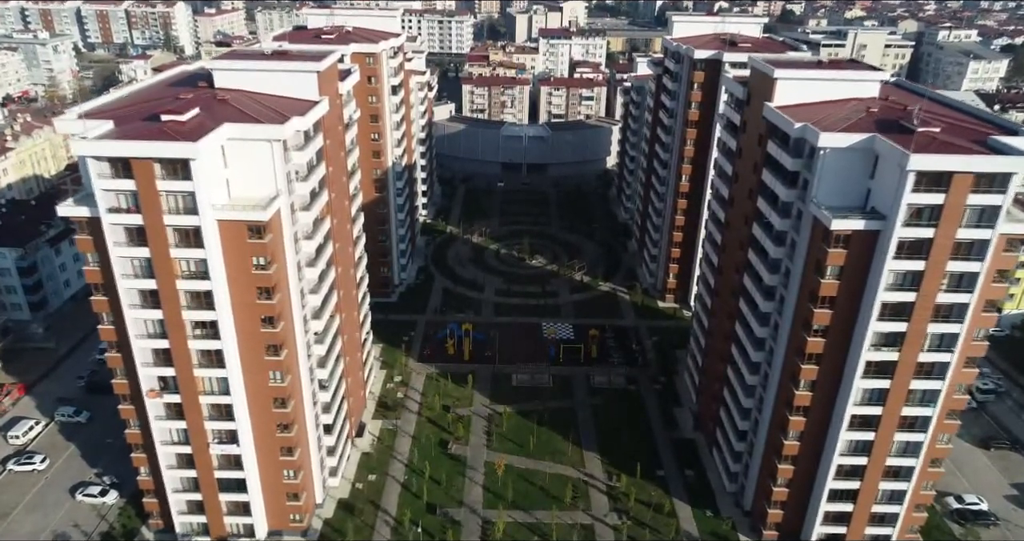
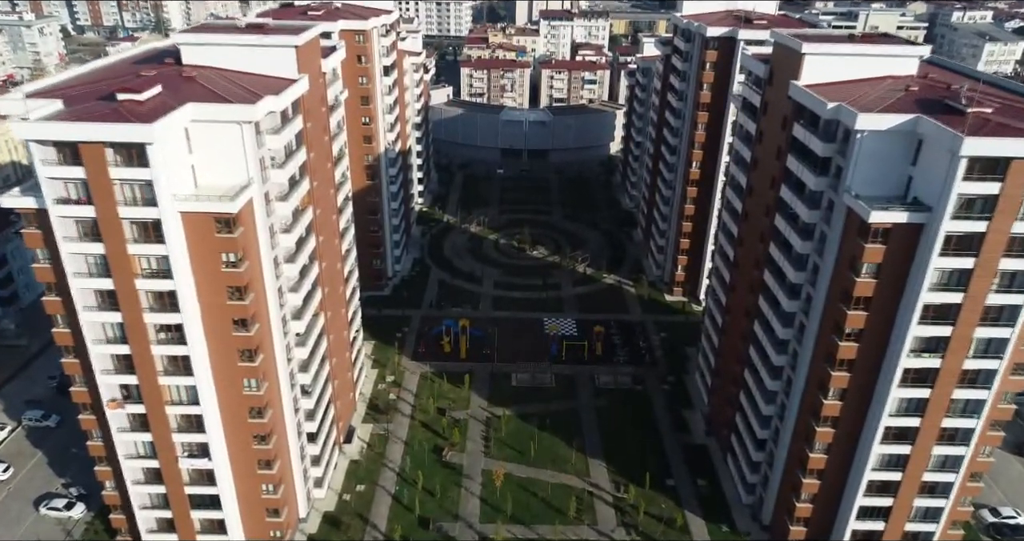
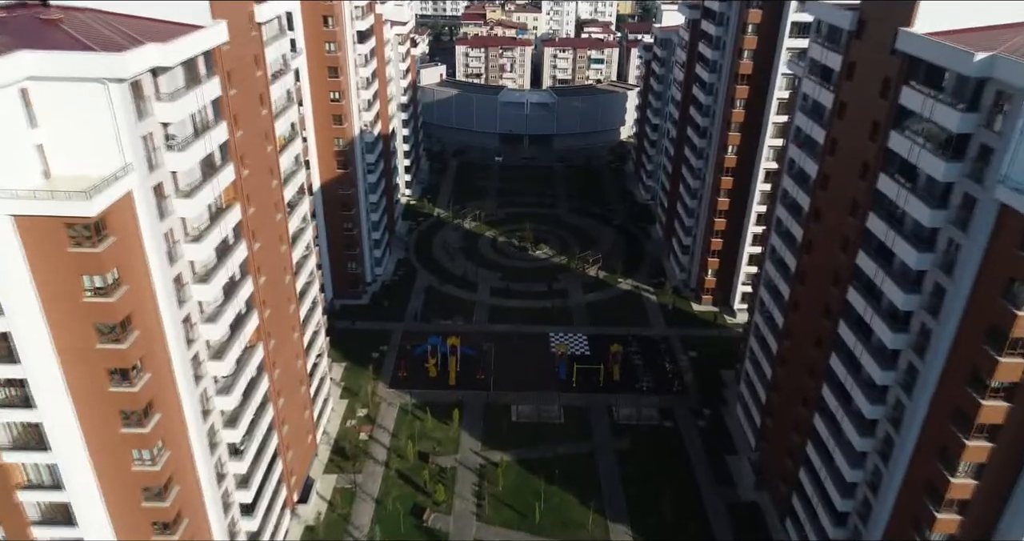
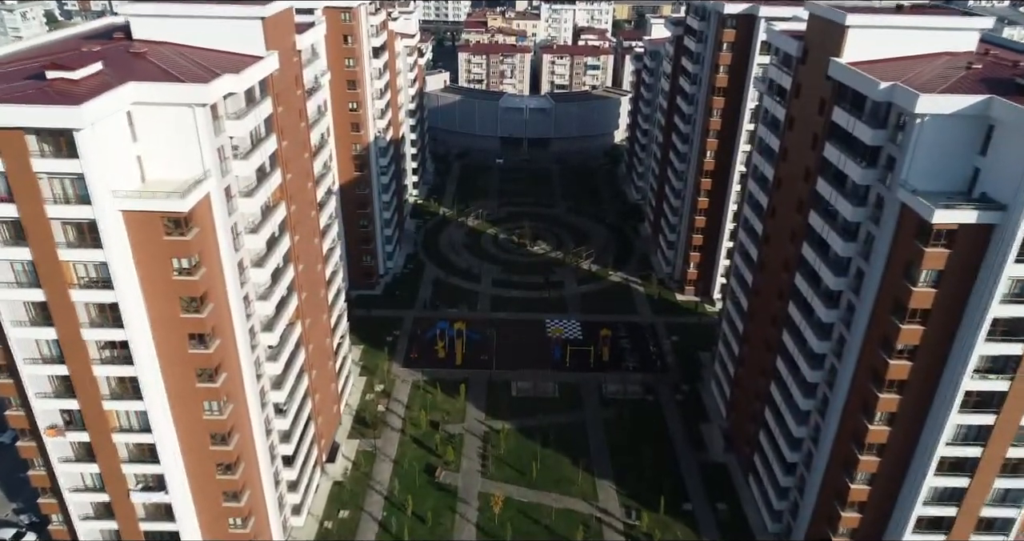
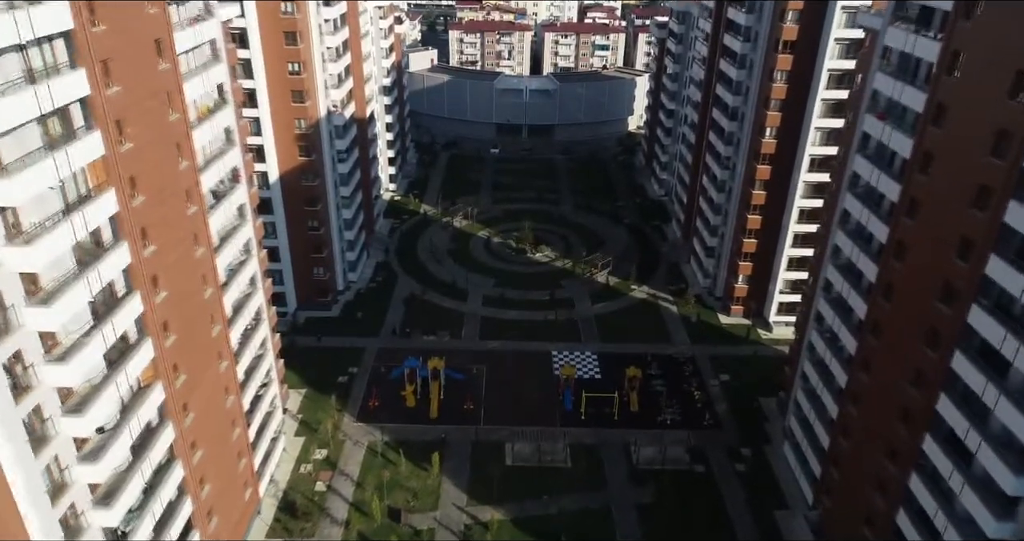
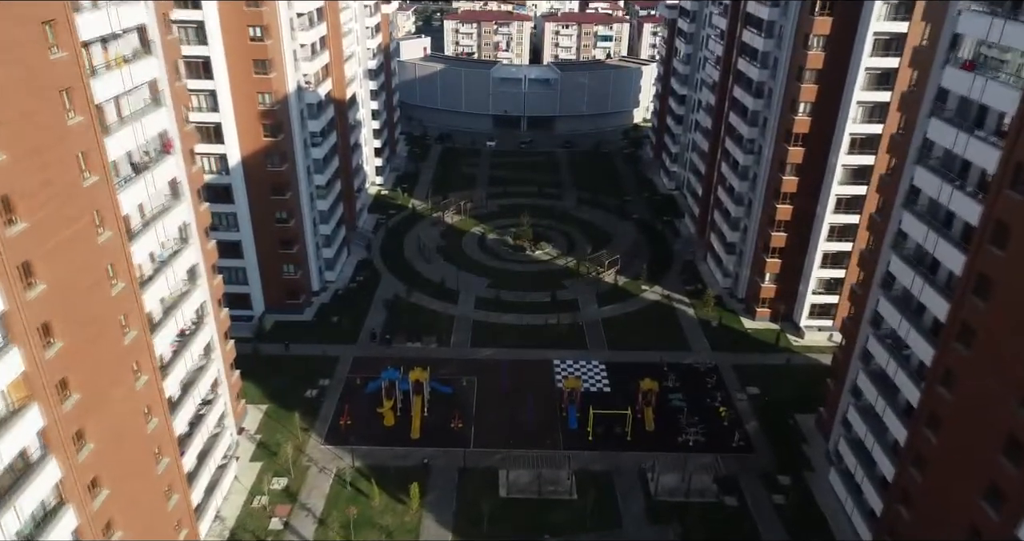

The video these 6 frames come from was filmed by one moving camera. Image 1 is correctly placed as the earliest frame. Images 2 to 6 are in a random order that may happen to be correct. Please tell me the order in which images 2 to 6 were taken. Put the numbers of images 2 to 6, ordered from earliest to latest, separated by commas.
2, 4, 3, 5, 6
